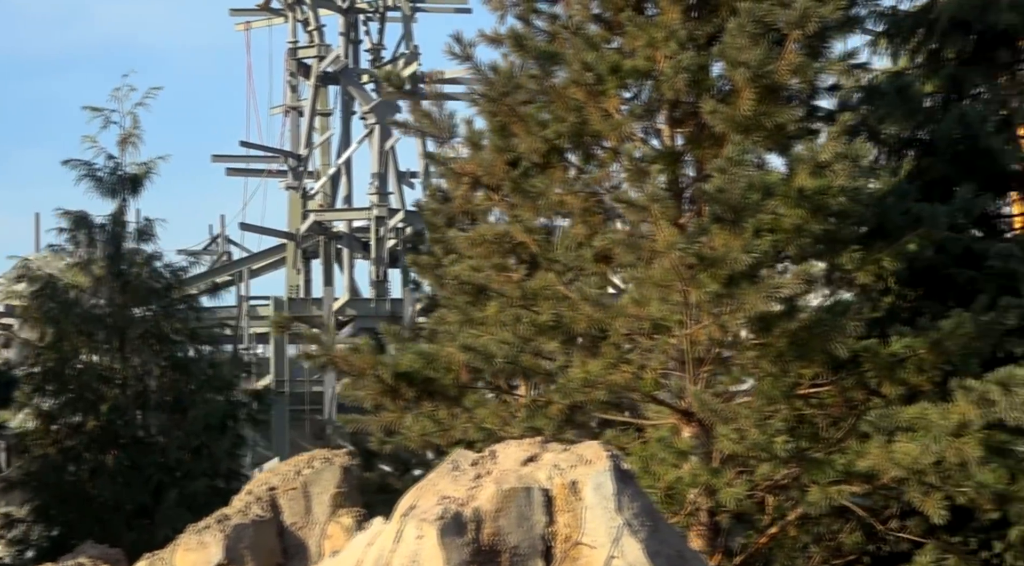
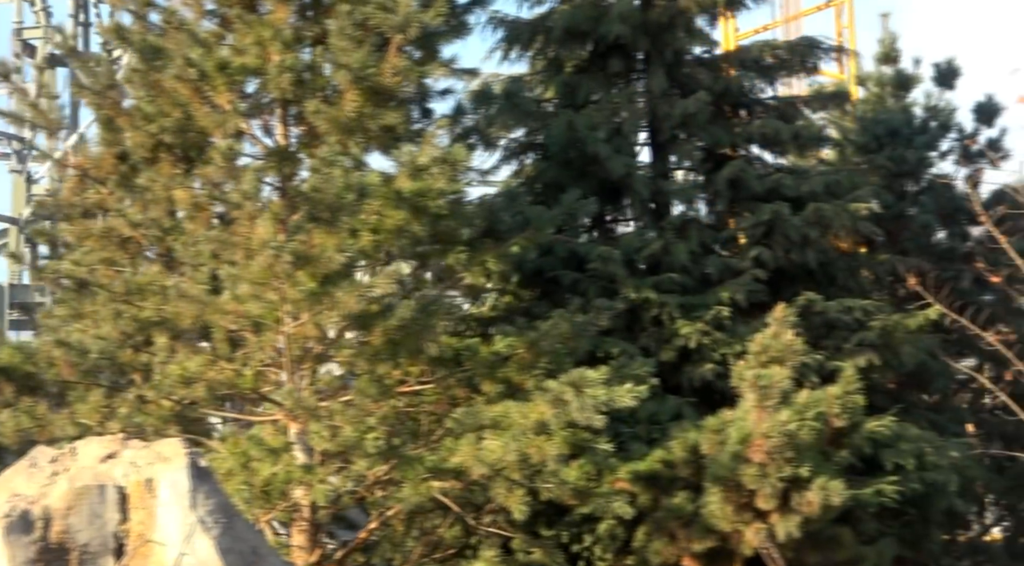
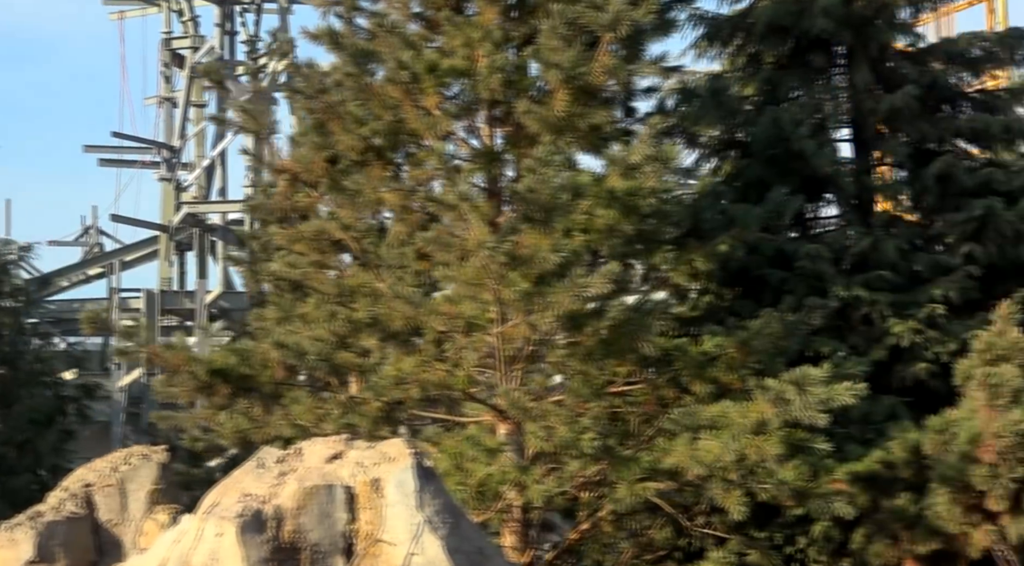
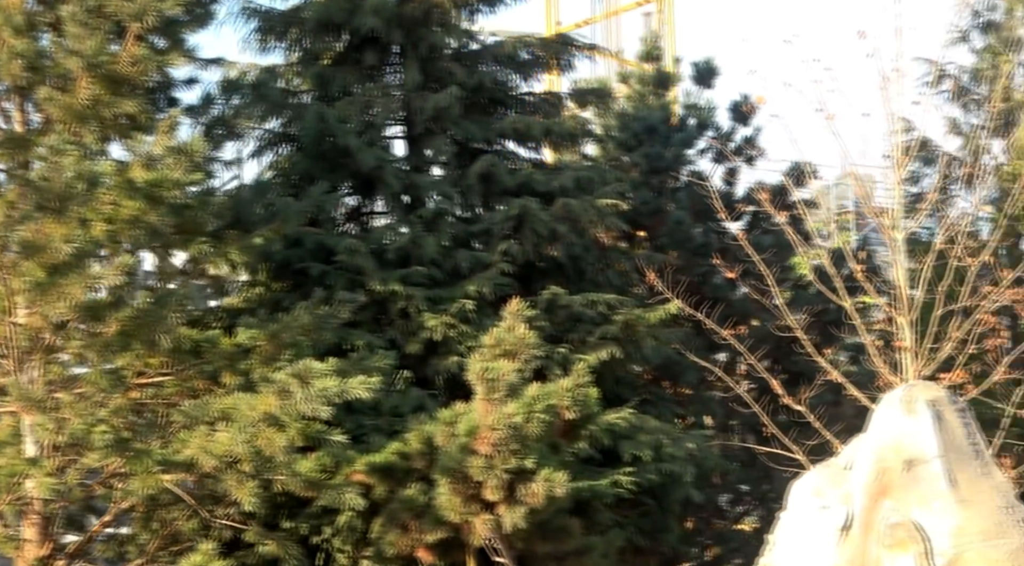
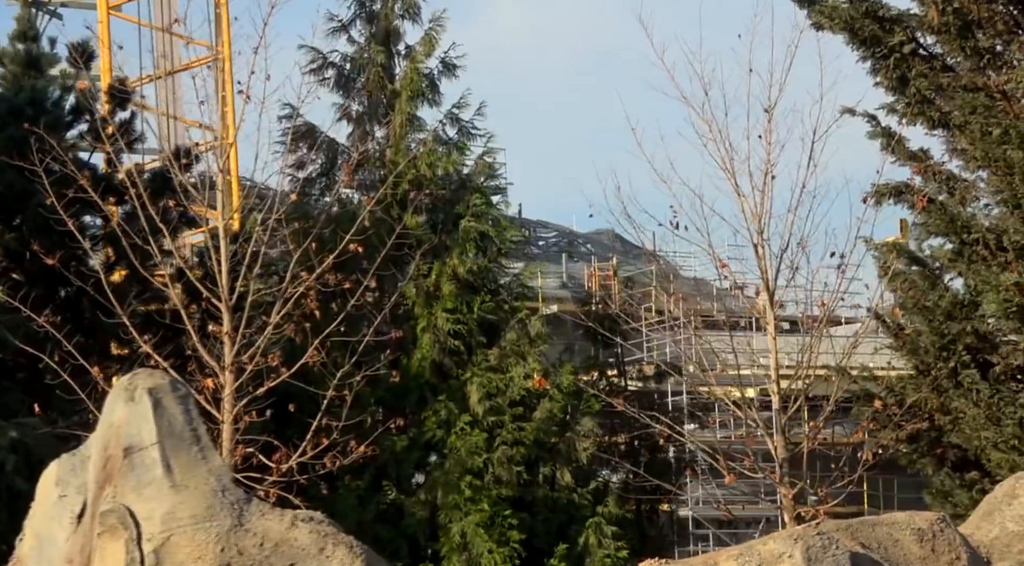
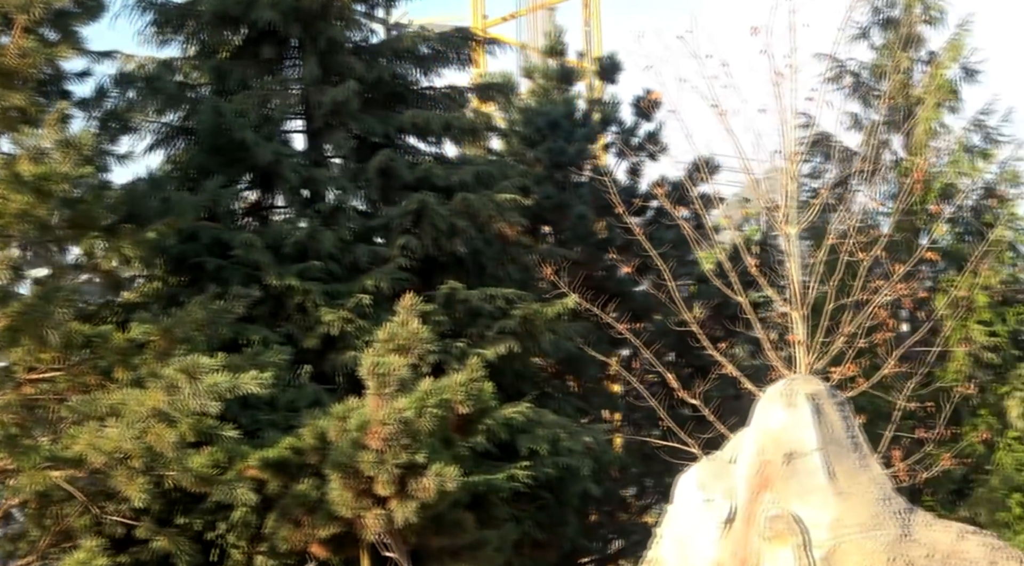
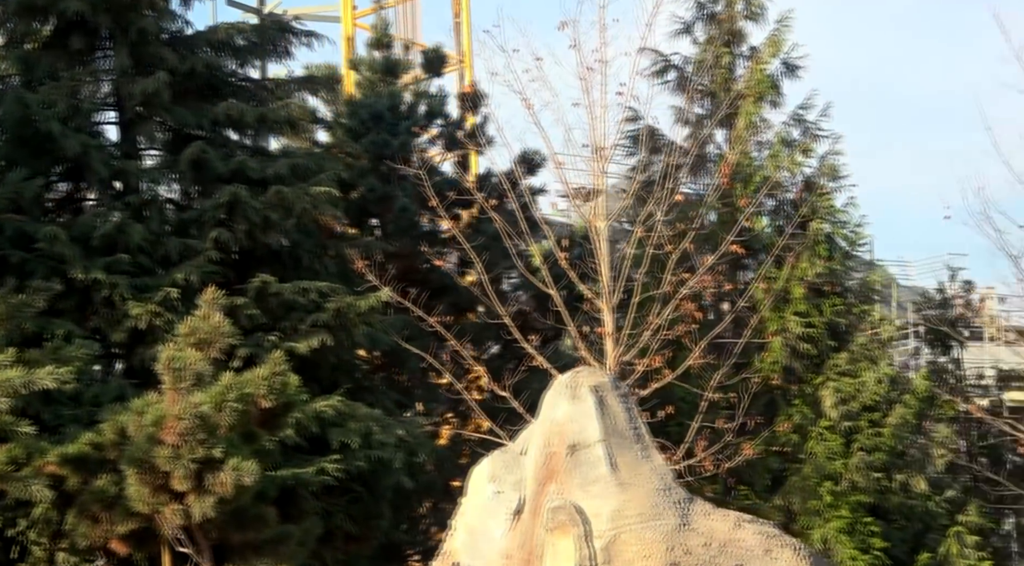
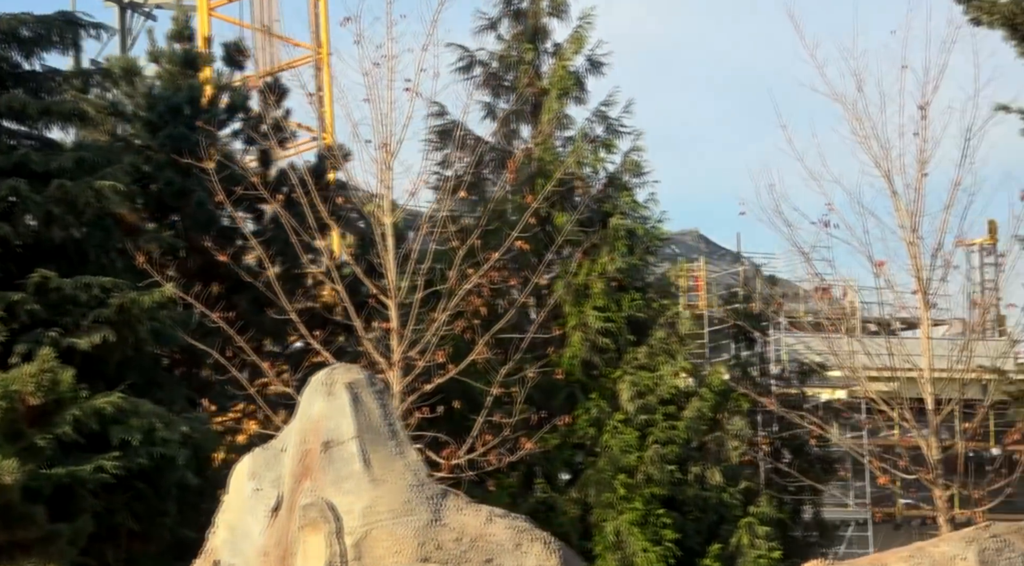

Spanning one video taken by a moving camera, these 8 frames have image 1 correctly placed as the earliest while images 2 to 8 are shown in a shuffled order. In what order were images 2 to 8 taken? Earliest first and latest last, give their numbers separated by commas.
3, 2, 4, 6, 7, 8, 5
